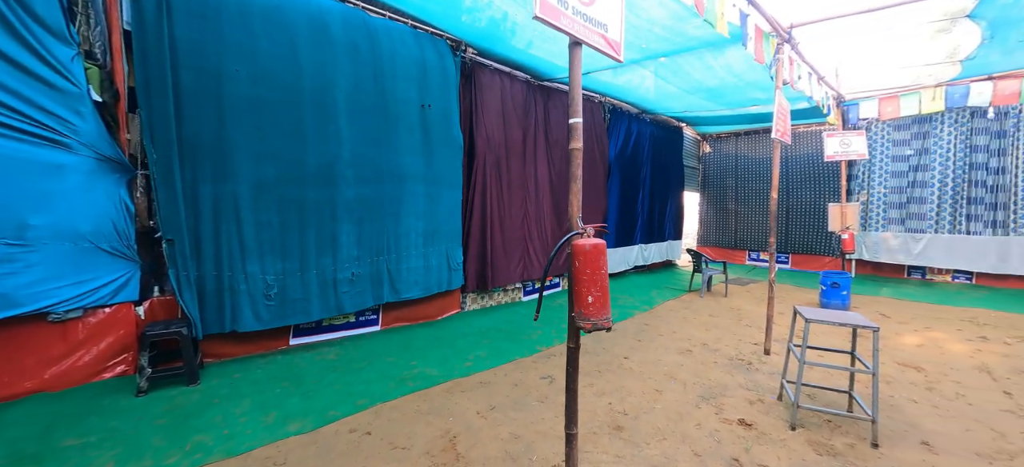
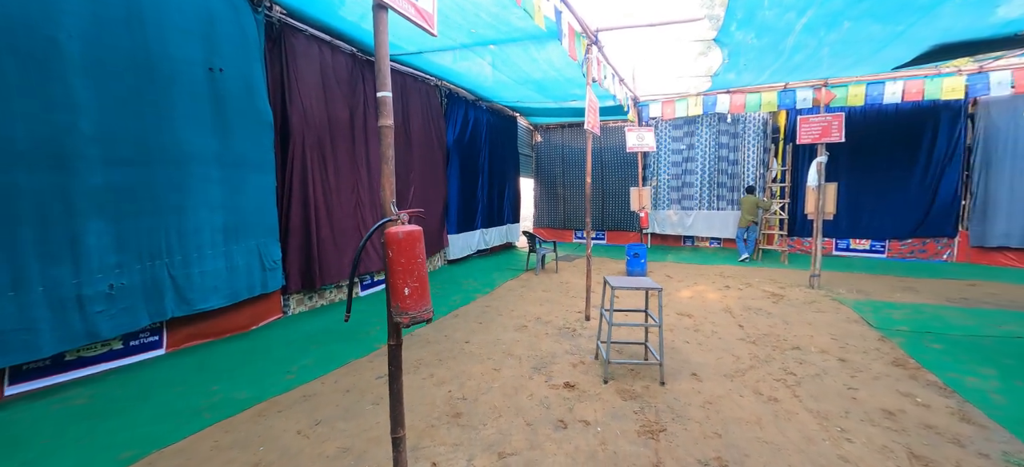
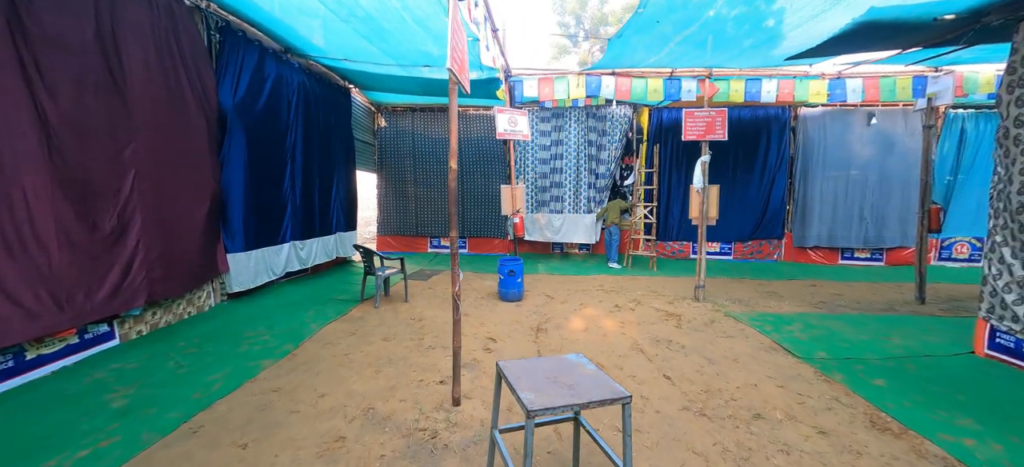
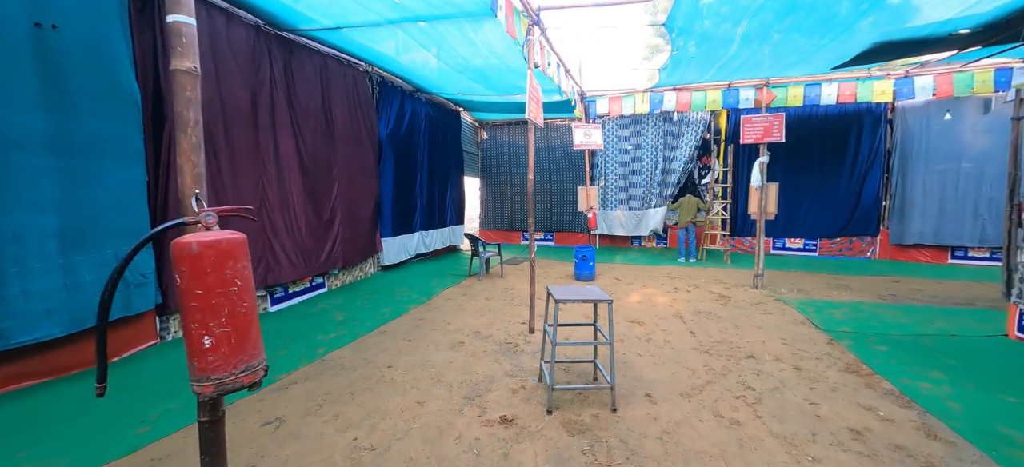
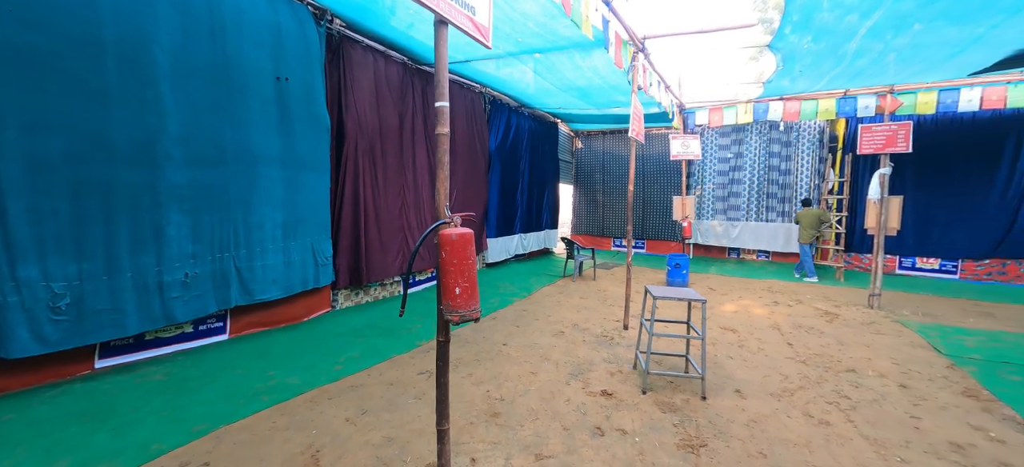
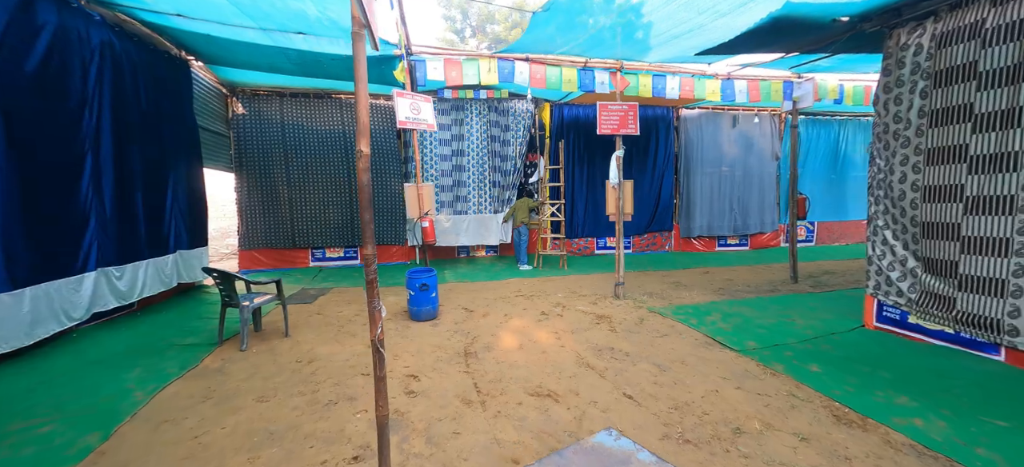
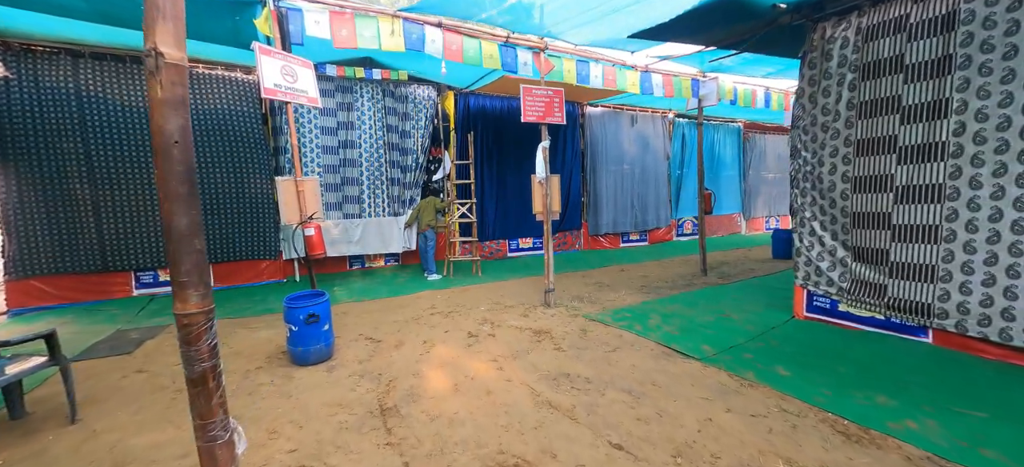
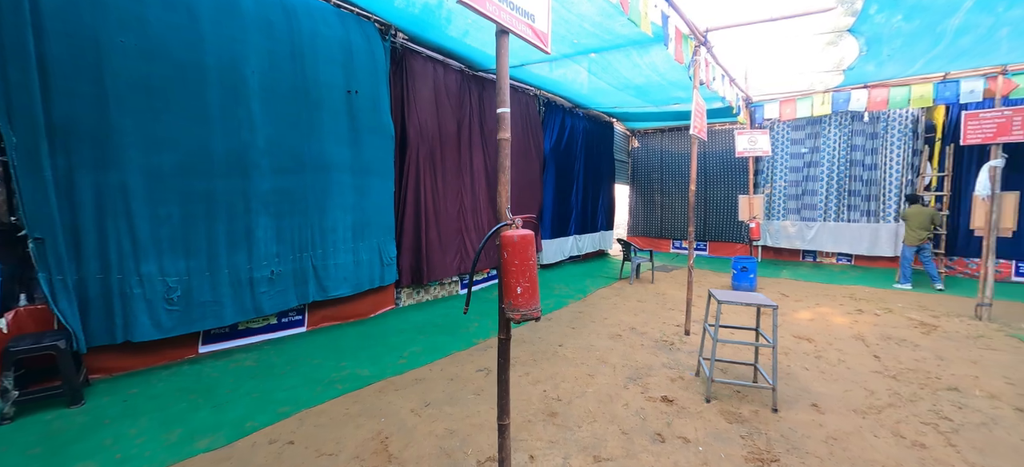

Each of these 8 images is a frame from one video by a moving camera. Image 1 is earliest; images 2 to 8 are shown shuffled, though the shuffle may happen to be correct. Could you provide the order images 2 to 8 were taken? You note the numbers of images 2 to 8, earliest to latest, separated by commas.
8, 5, 2, 4, 3, 6, 7
